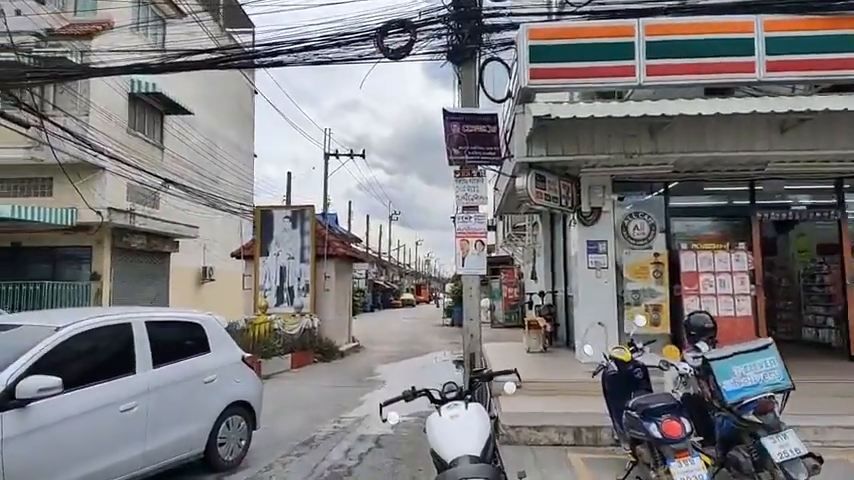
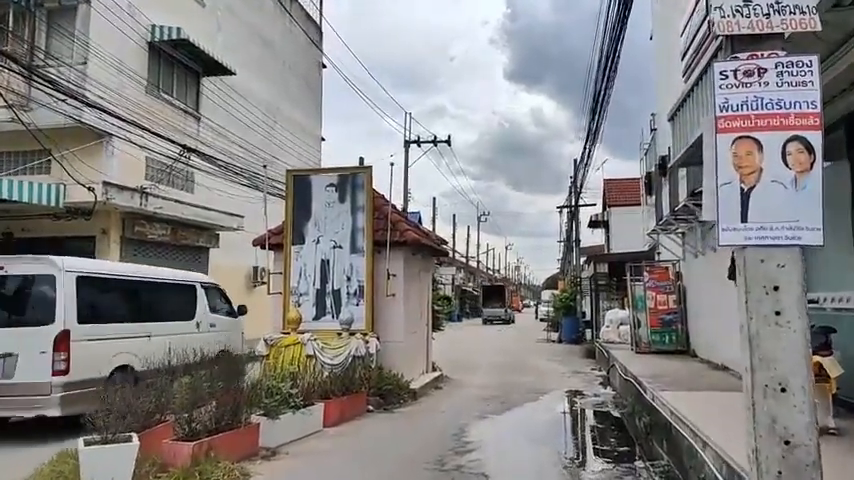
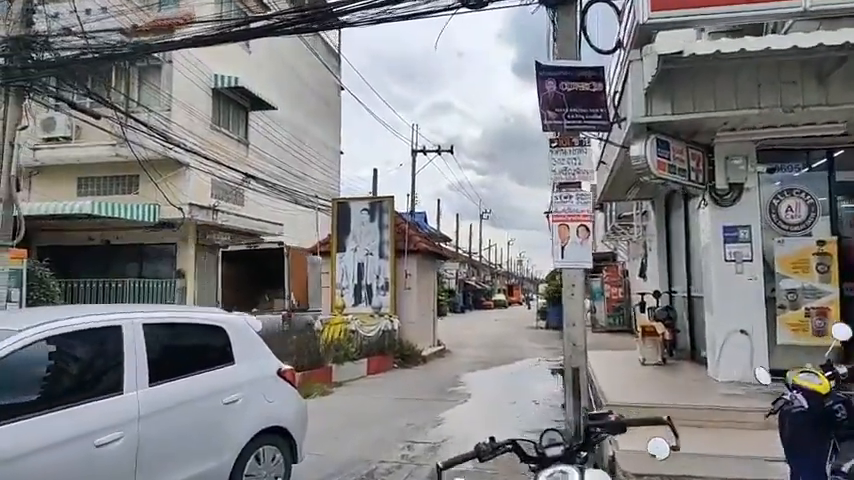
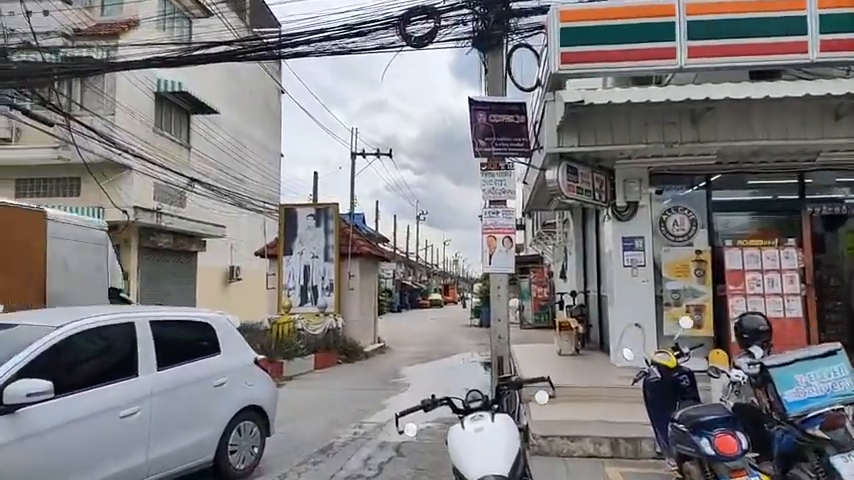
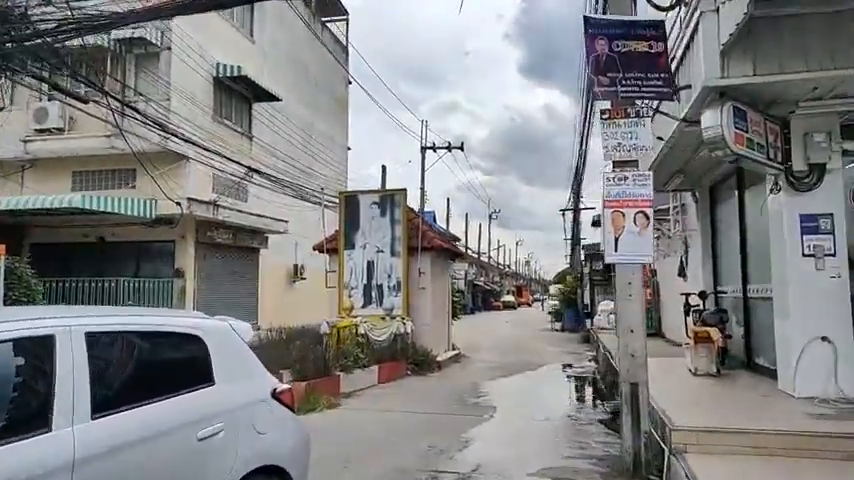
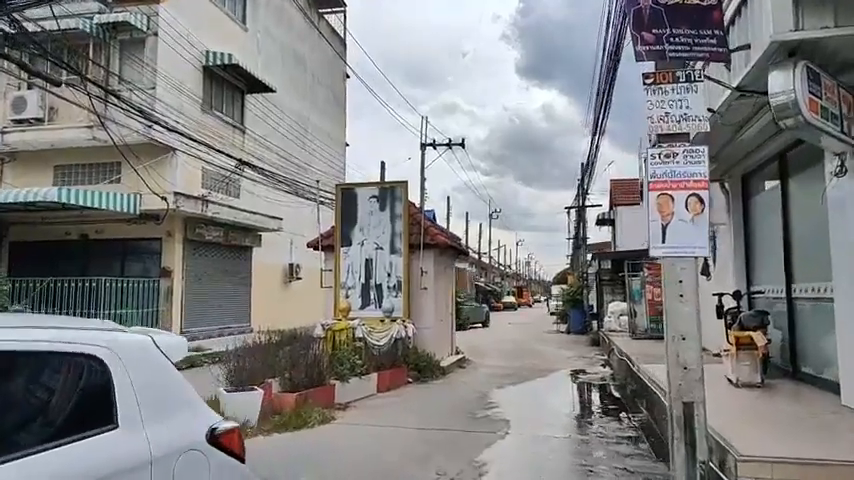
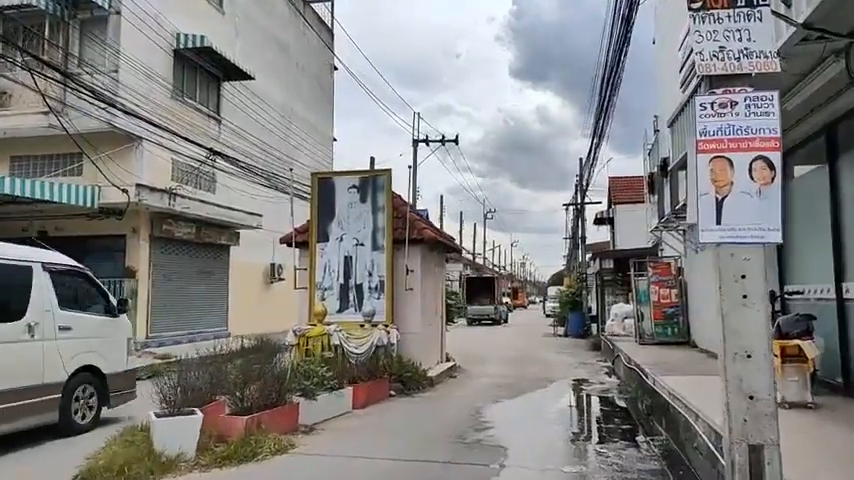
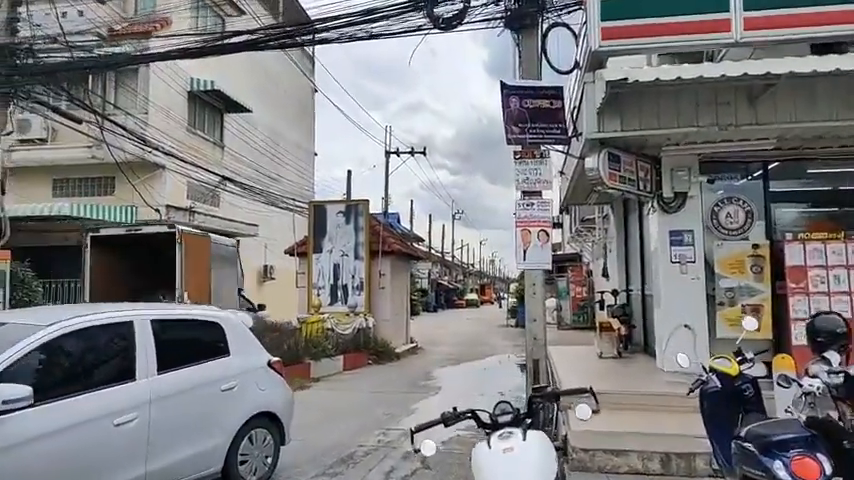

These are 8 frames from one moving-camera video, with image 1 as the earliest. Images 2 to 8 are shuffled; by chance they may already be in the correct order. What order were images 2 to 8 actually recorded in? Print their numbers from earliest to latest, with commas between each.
4, 8, 3, 5, 6, 7, 2
